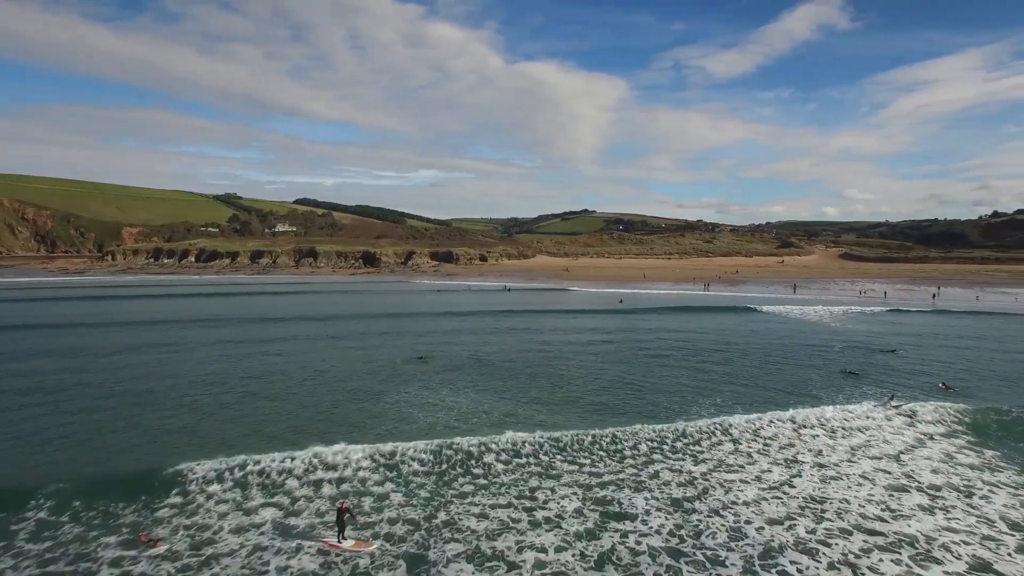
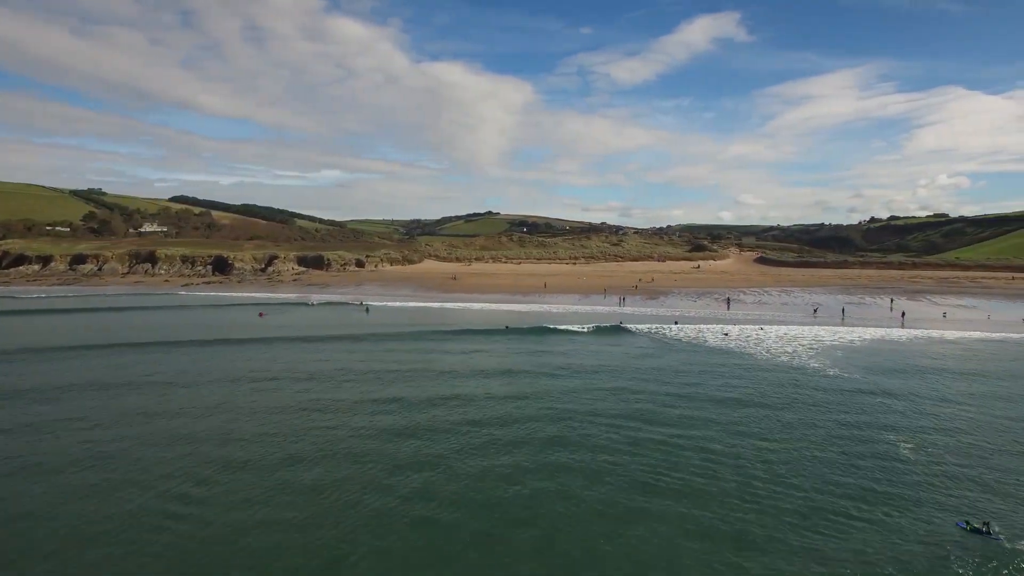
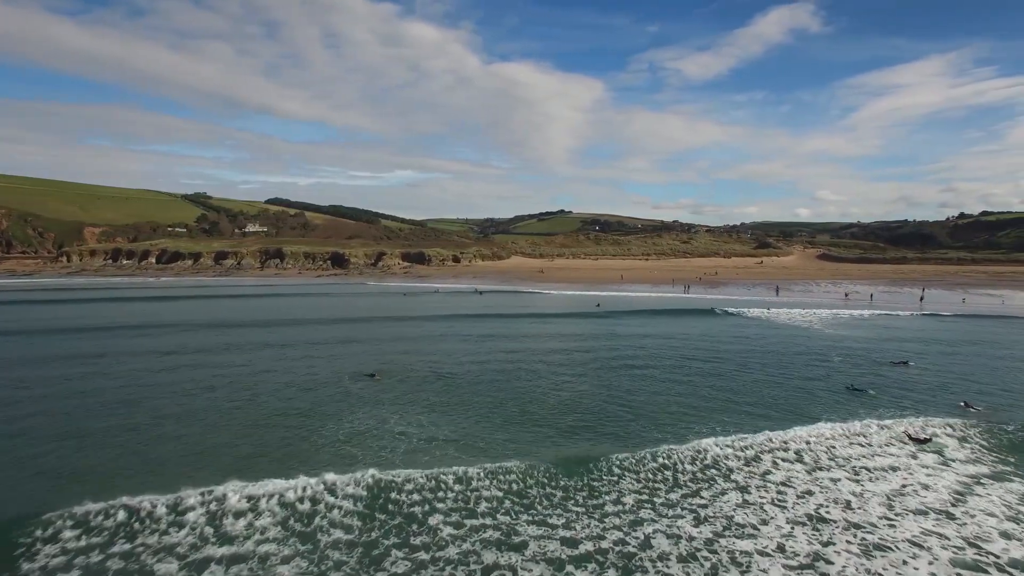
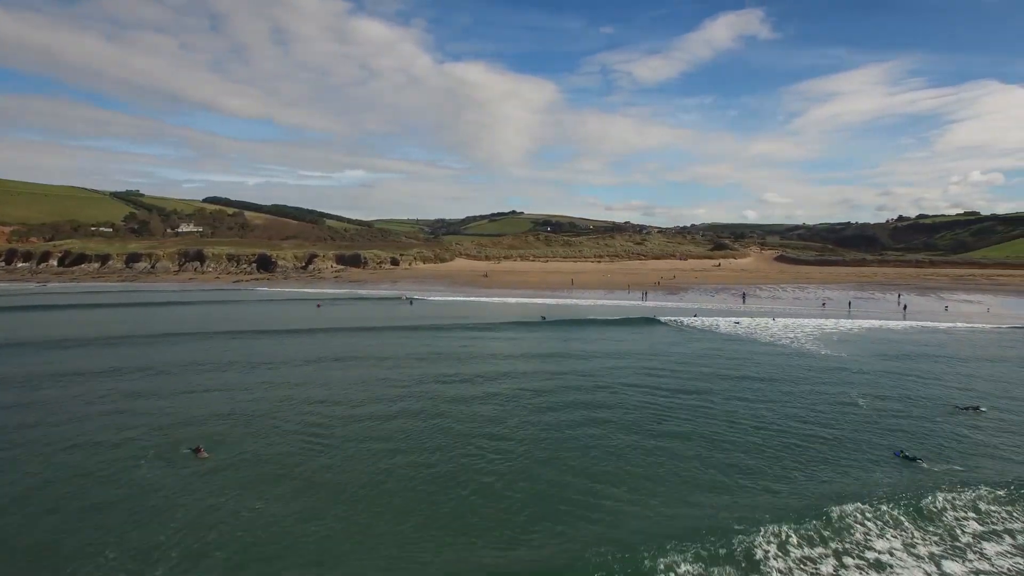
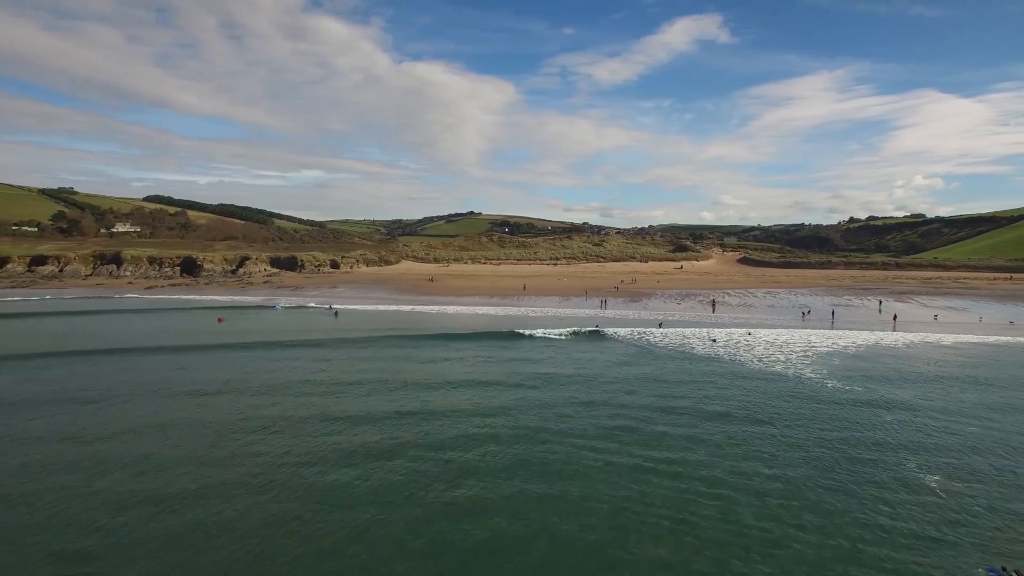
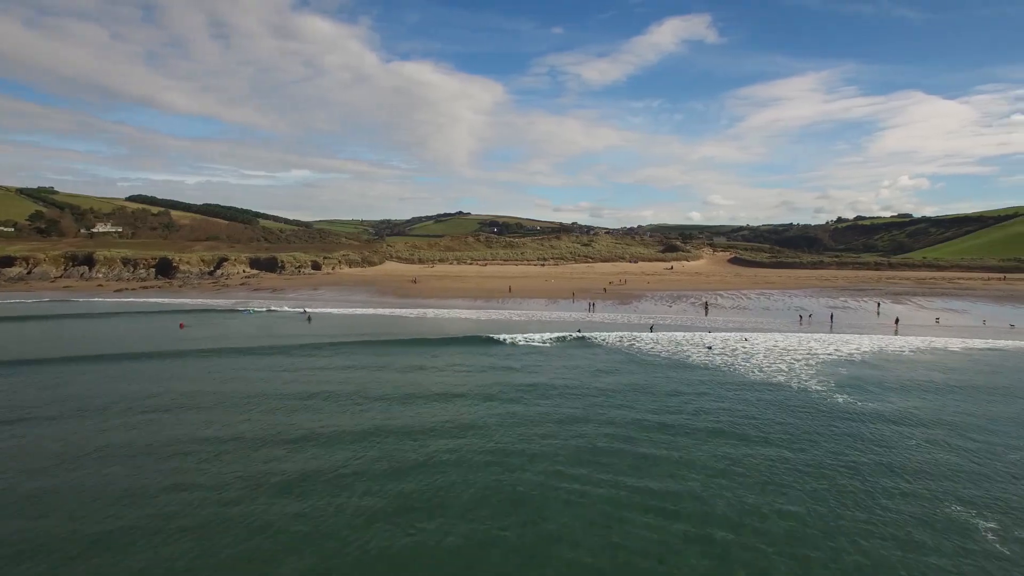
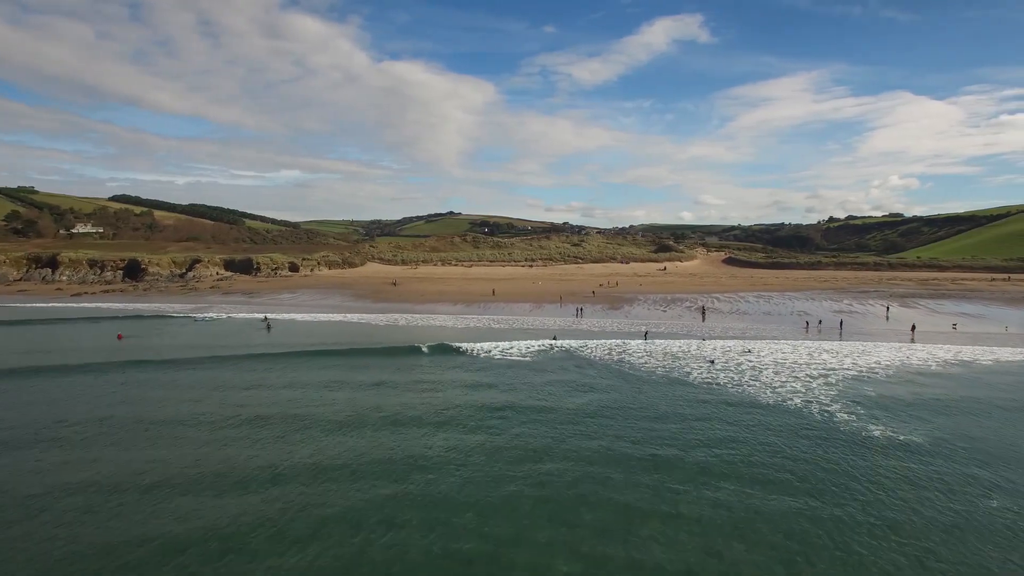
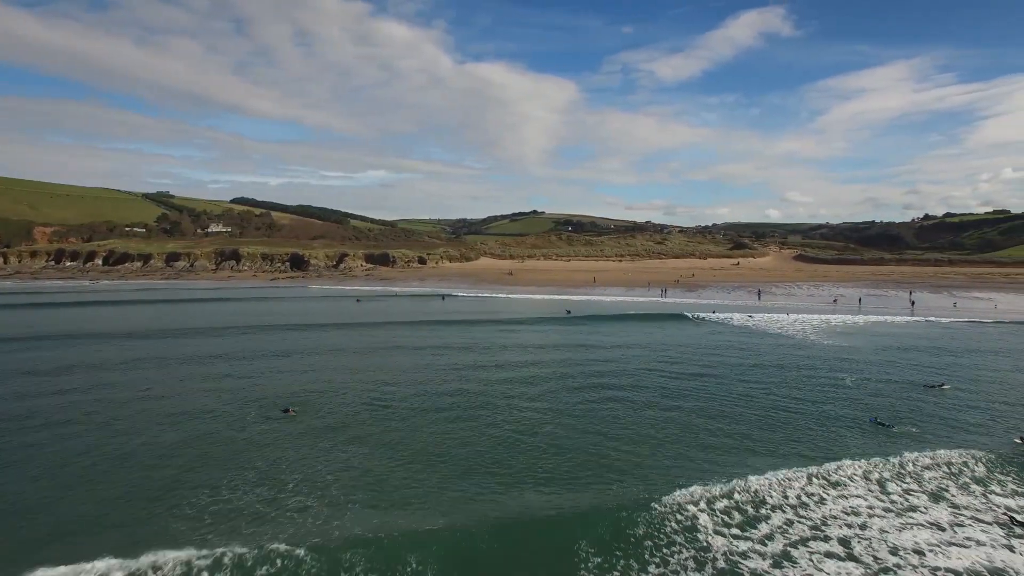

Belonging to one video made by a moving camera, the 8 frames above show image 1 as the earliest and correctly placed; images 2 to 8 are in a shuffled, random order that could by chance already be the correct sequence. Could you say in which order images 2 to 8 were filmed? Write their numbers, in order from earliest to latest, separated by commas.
3, 8, 4, 2, 5, 6, 7
